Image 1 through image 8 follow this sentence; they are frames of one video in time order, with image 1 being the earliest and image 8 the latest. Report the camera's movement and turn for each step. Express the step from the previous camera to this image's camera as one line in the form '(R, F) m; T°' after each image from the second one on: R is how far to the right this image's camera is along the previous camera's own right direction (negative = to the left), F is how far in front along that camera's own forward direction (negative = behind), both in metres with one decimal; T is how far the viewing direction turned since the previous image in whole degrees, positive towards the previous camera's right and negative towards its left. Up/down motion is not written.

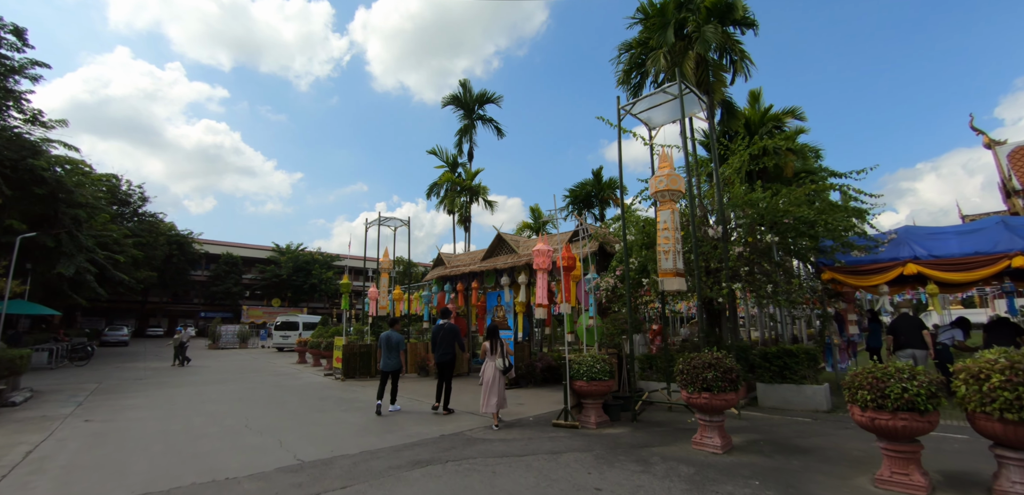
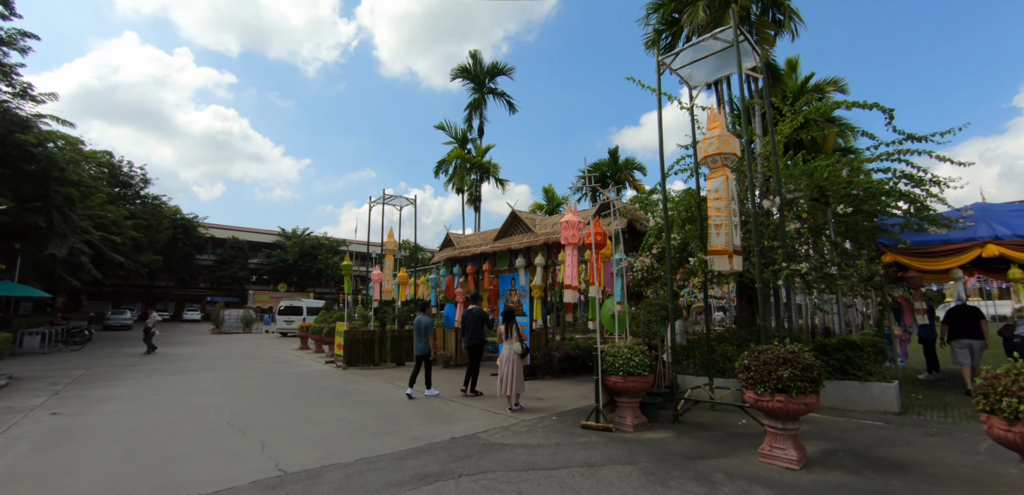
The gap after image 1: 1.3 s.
(-0.2, +1.0) m; -1°
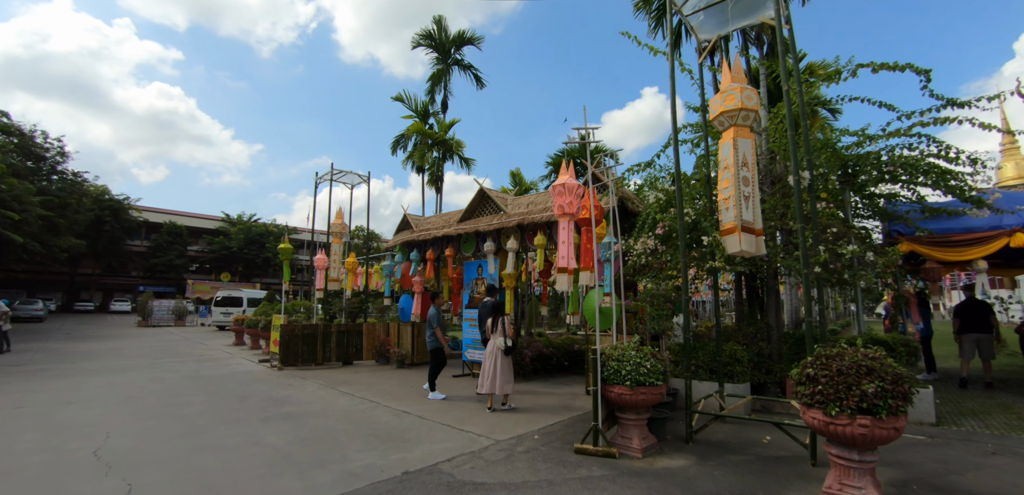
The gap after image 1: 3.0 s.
(-0.2, +1.4) m; +5°
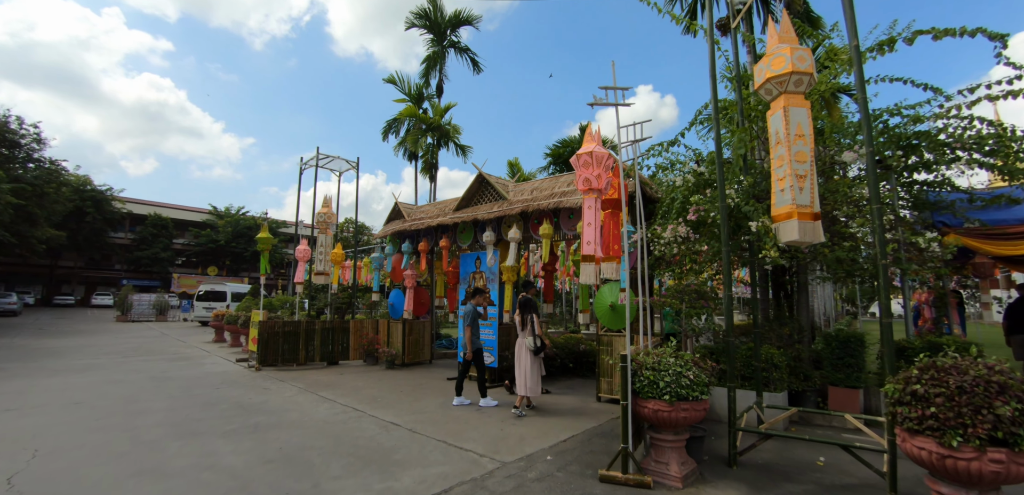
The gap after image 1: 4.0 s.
(-0.2, +0.8) m; +1°
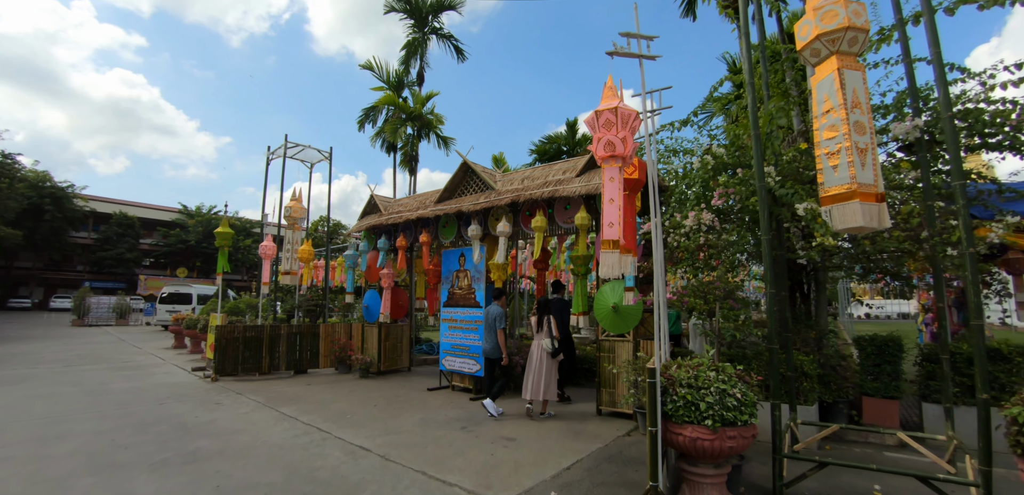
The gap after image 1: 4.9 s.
(-0.1, +0.8) m; +2°
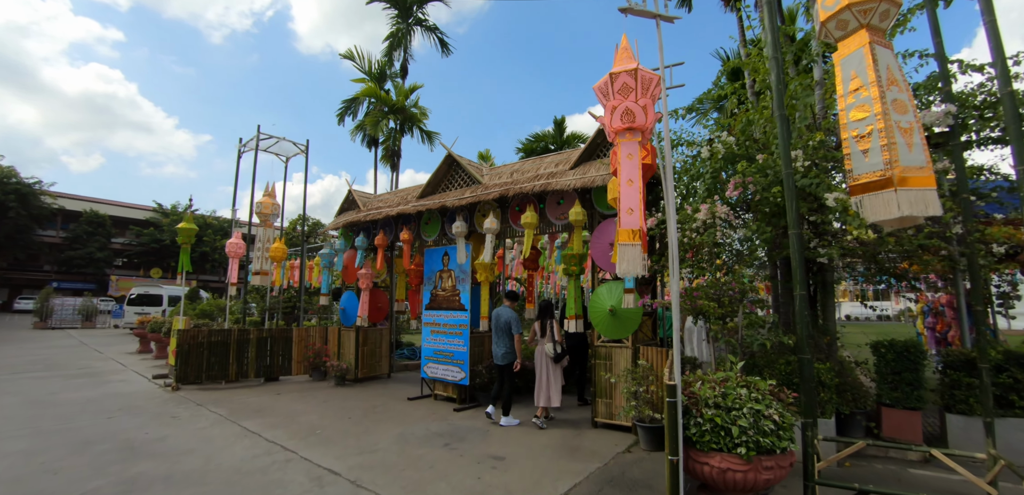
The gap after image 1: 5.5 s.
(0.0, +0.5) m; +2°
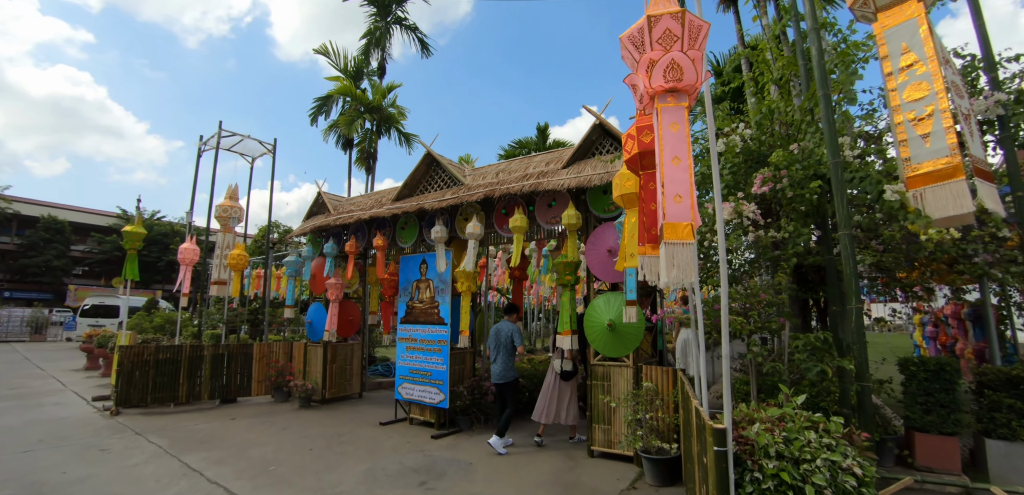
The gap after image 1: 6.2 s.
(-0.1, +0.6) m; +2°
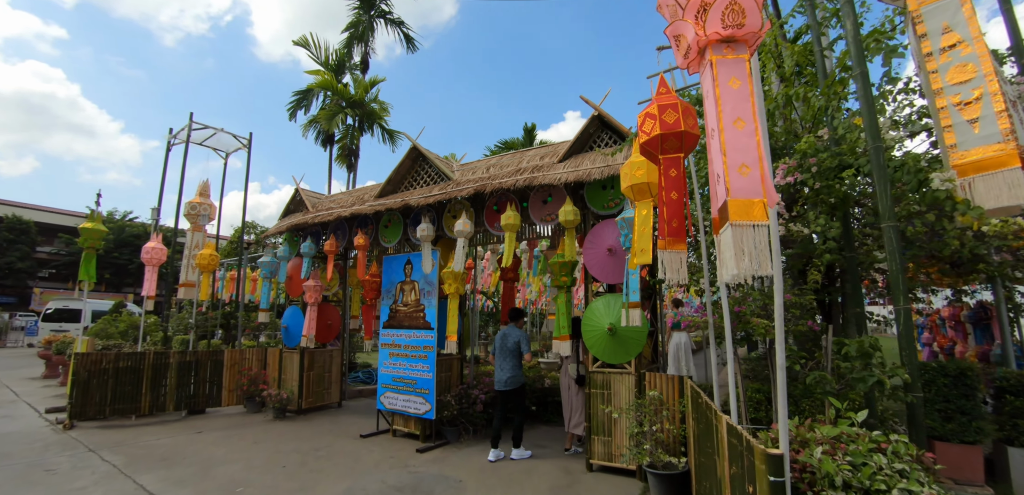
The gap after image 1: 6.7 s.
(-0.1, +0.4) m; +2°
